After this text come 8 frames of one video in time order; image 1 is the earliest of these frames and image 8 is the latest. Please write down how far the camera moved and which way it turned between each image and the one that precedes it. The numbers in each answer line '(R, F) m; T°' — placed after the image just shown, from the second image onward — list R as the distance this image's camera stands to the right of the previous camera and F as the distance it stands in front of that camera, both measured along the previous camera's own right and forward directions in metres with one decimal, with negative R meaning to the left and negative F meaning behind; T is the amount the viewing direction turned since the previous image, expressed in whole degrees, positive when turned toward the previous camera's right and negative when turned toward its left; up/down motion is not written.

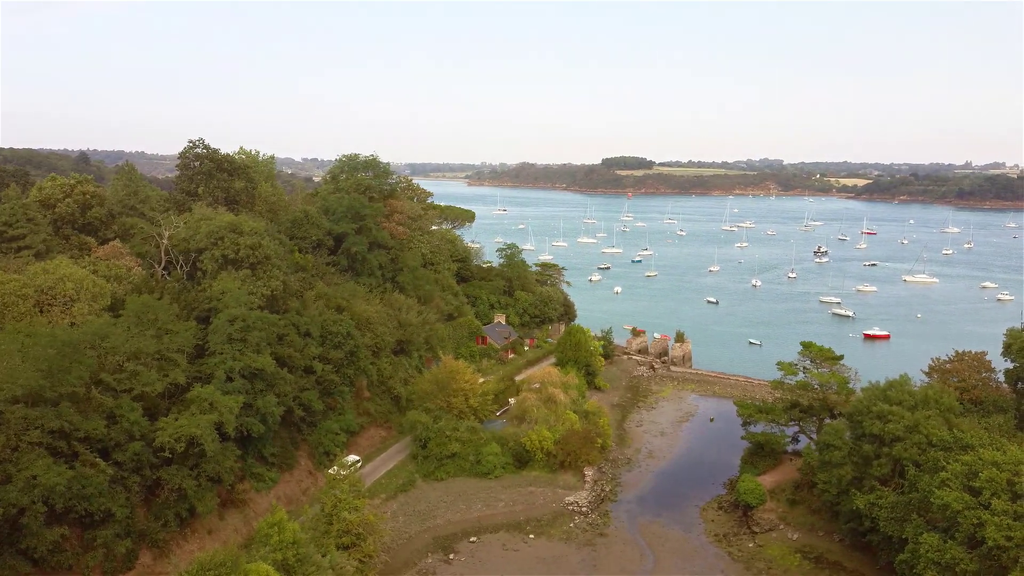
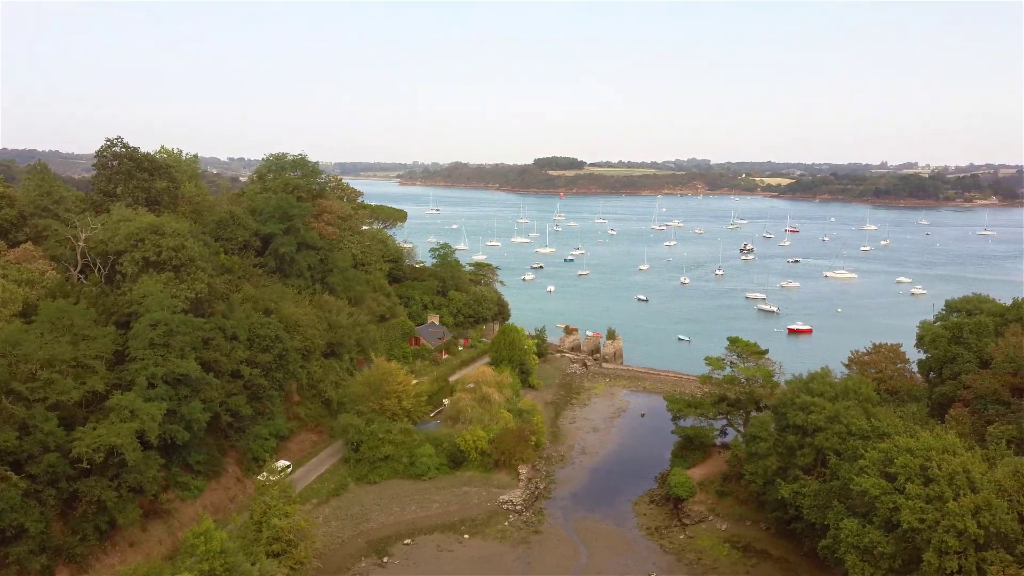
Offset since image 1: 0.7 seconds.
(+0.1, 0.0) m; +5°
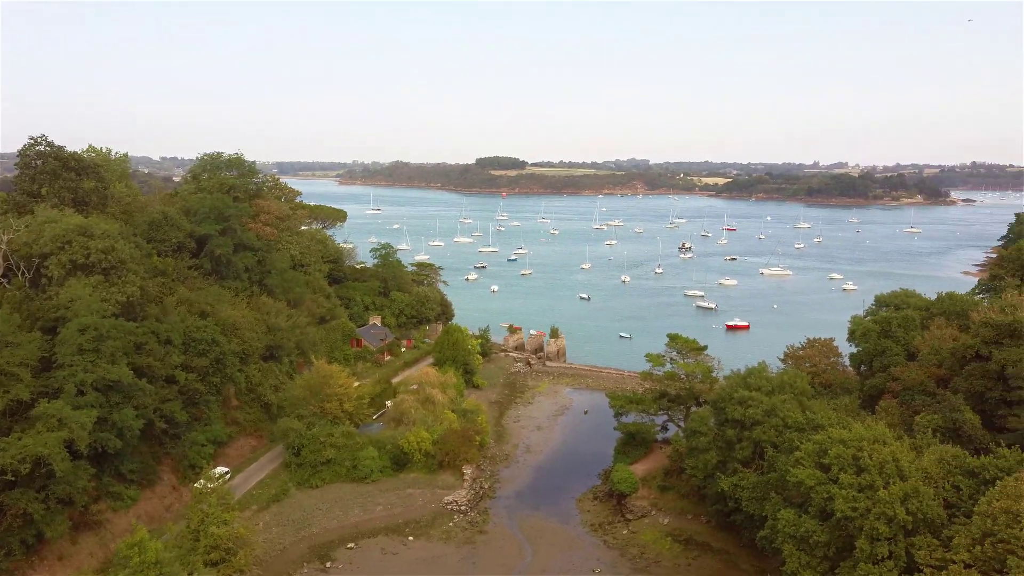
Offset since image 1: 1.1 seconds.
(0.0, 0.0) m; +4°
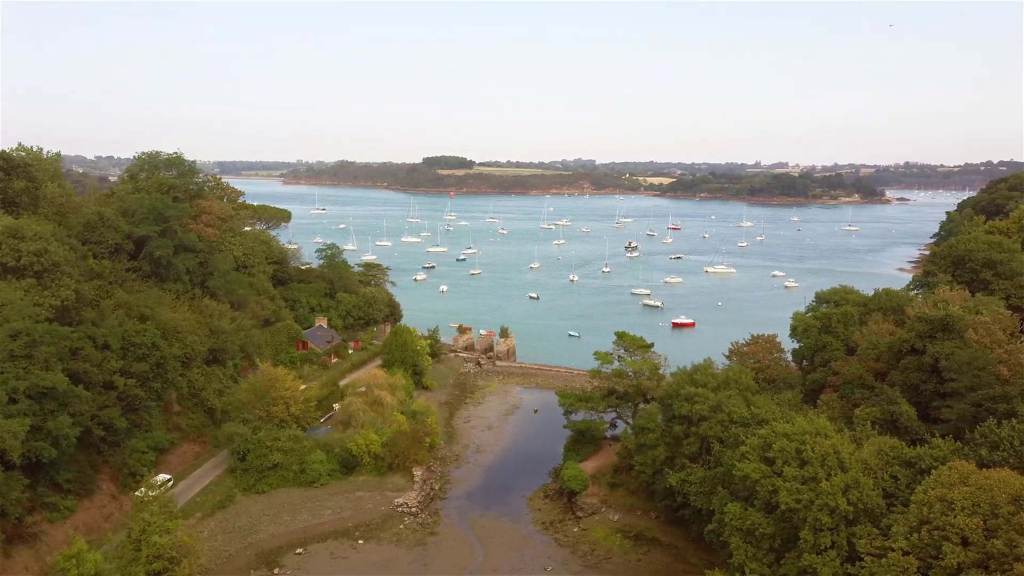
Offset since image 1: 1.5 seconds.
(0.0, 0.0) m; +4°
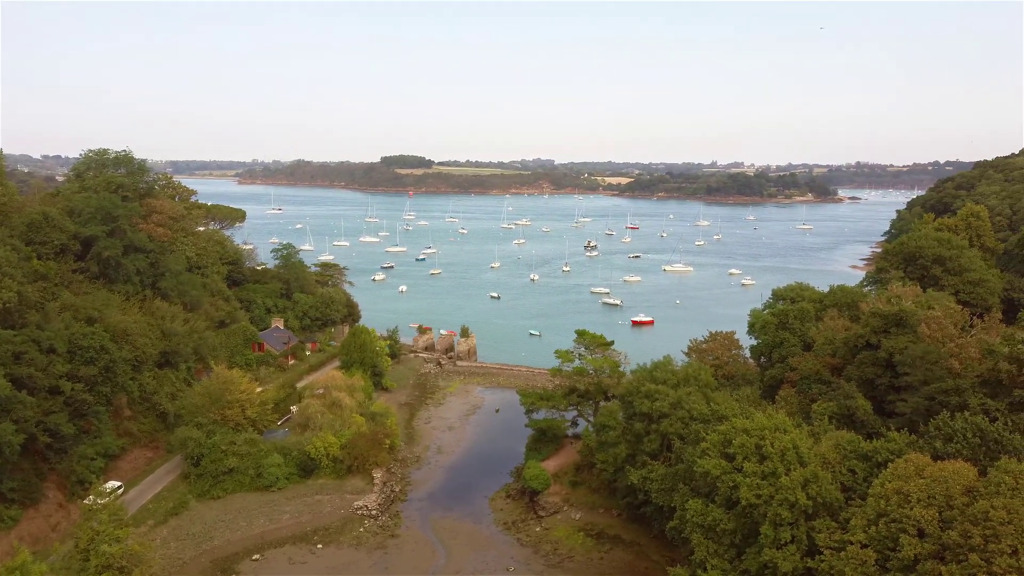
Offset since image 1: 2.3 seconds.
(0.0, +0.1) m; +3°
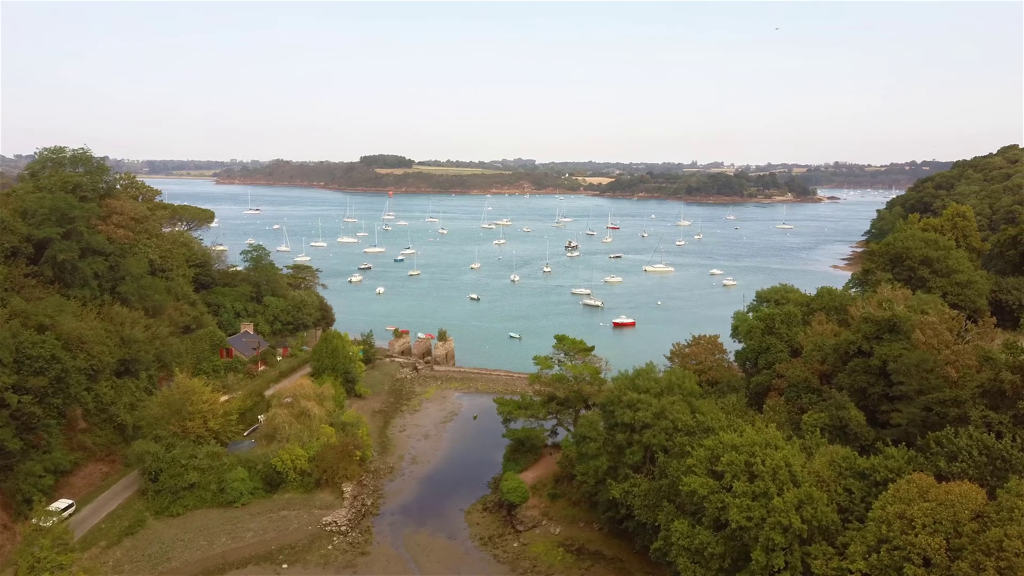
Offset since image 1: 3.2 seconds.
(+0.1, +0.9) m; +1°
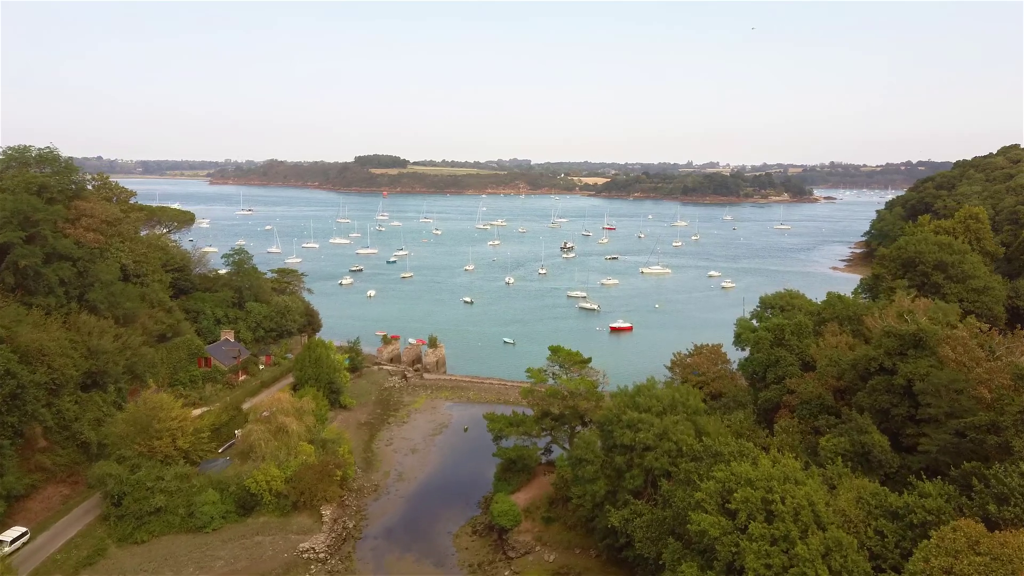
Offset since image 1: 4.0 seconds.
(+0.1, +1.3) m; 0°
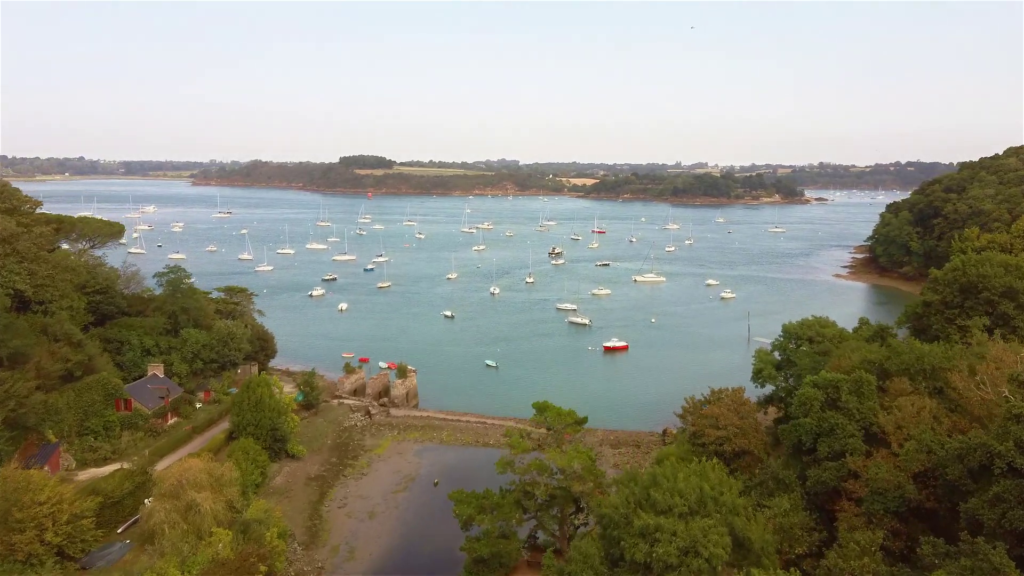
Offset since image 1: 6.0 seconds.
(+0.3, +4.3) m; +1°
